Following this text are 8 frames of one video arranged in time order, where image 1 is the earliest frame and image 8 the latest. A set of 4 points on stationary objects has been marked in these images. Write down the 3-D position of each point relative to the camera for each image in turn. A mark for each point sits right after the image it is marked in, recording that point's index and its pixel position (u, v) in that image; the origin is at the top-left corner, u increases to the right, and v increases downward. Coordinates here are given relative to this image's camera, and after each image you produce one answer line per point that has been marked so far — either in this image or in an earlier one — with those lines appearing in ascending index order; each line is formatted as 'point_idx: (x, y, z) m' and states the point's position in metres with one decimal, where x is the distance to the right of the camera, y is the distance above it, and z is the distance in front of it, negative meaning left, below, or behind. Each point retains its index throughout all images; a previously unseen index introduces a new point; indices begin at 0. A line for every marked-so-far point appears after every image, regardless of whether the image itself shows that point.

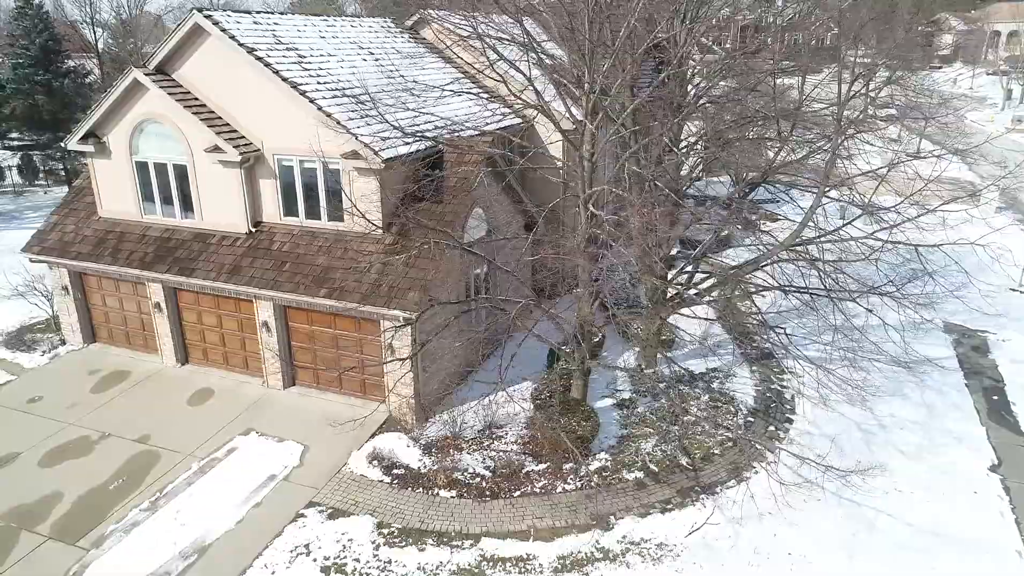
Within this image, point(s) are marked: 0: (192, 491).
0: (-5.5, -3.5, +10.9) m
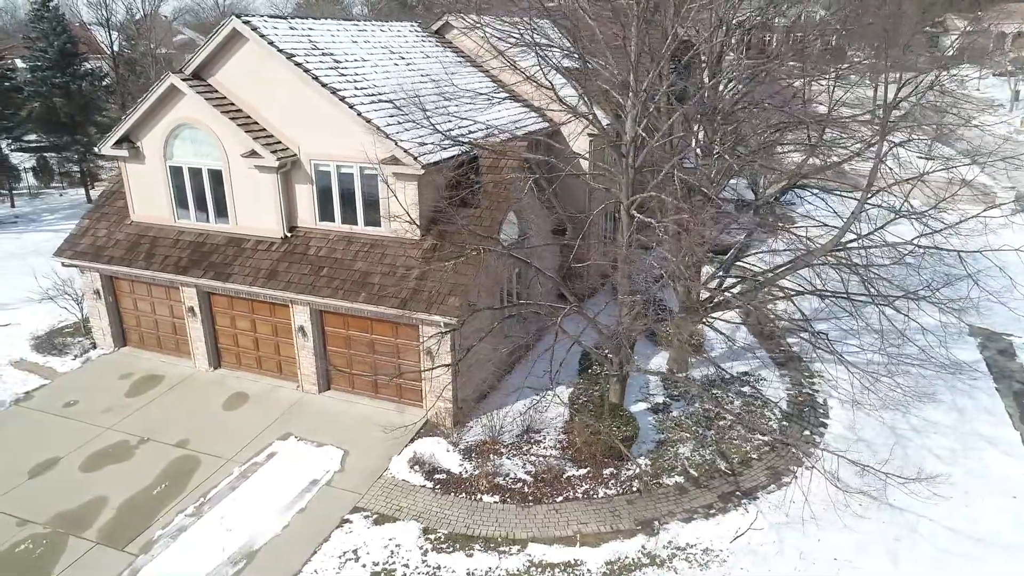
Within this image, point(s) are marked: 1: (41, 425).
0: (-4.7, -3.6, +10.9) m
1: (-9.4, -2.8, +12.8) m
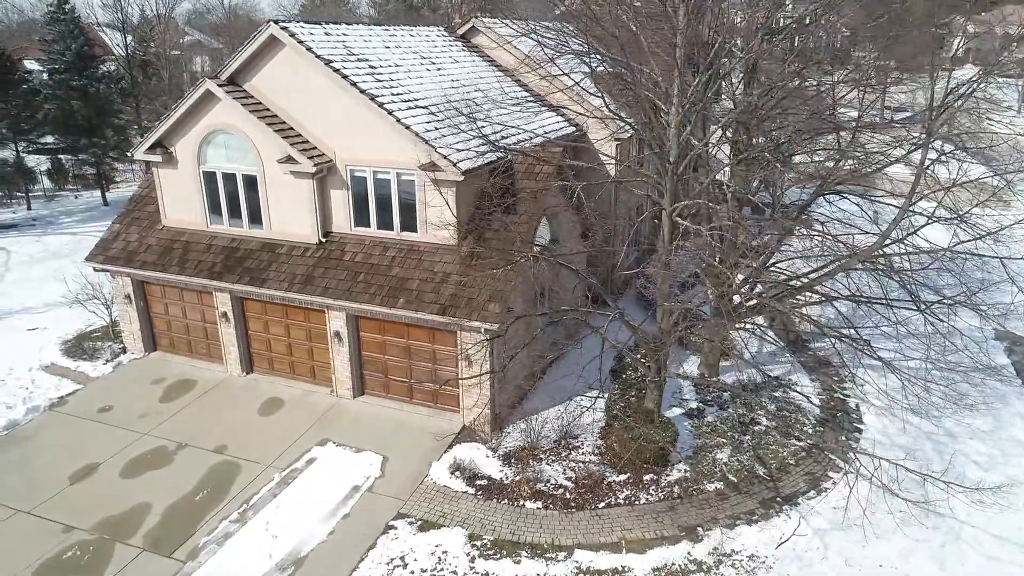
0: (-4.0, -3.7, +11.0) m
1: (-8.7, -2.9, +12.8) m
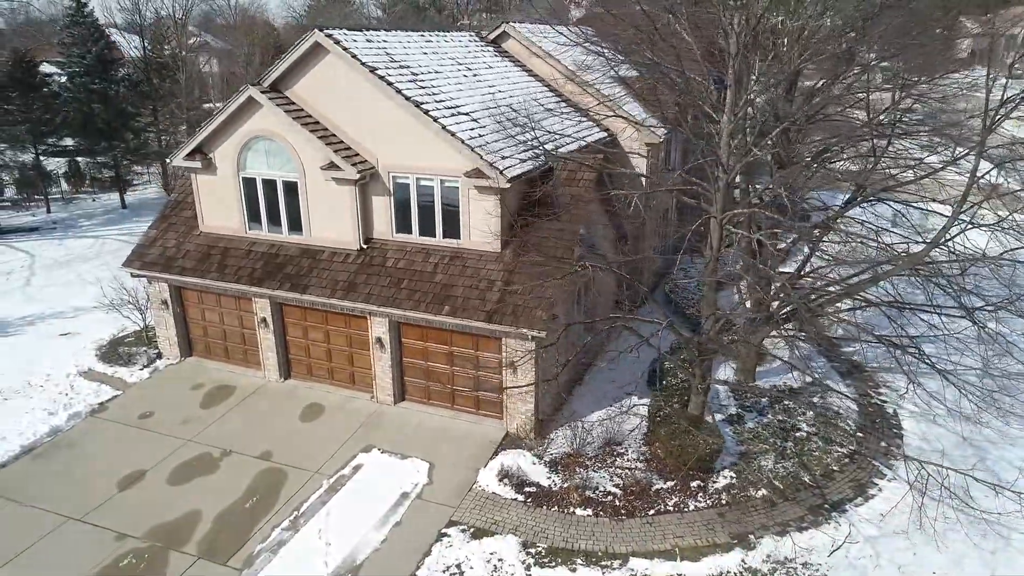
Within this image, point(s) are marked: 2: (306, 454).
0: (-3.1, -3.8, +11.0) m
1: (-7.9, -3.0, +12.8) m
2: (-4.0, -3.2, +12.3) m
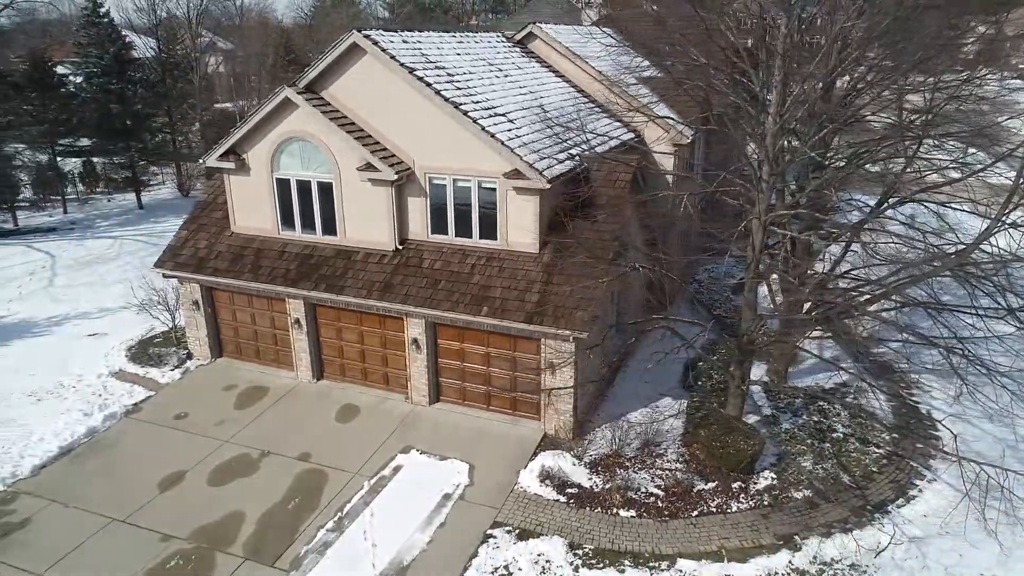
0: (-2.4, -3.8, +11.0) m
1: (-7.1, -3.0, +12.8) m
2: (-3.2, -3.2, +12.3) m
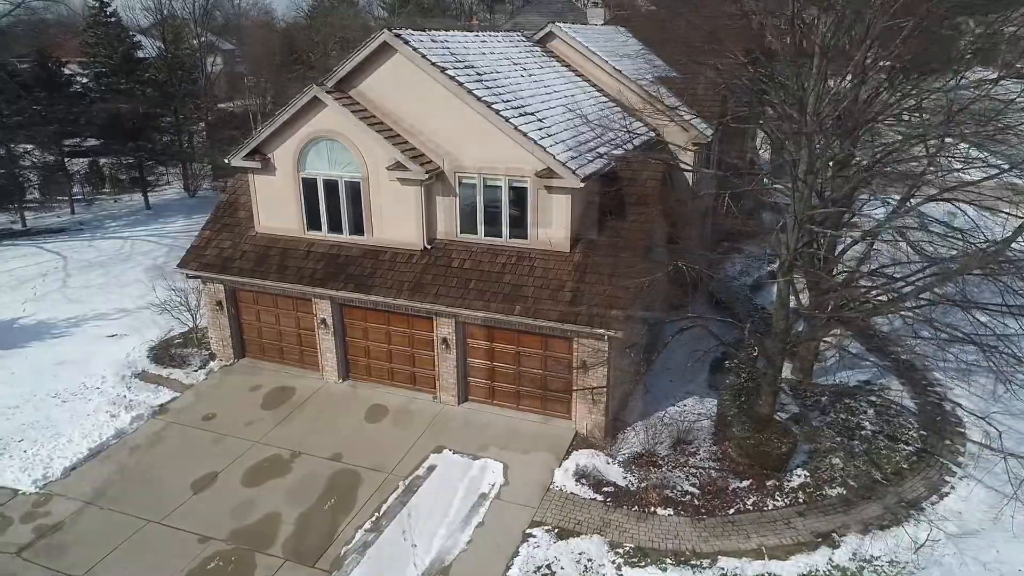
0: (-1.8, -3.8, +10.9) m
1: (-6.5, -3.0, +12.8) m
2: (-2.6, -3.2, +12.3) m
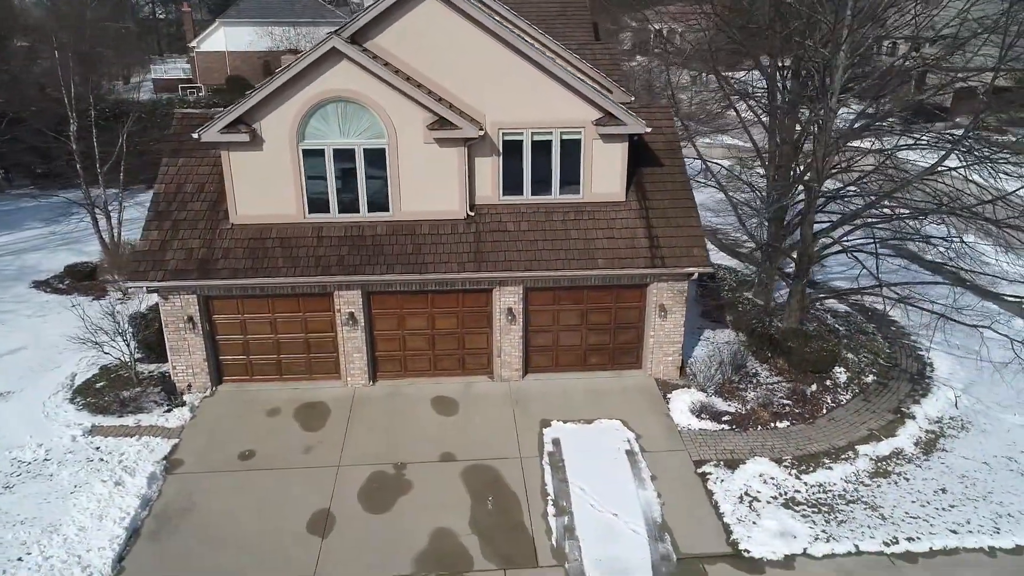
0: (-0.1, -3.4, +10.4) m
1: (-5.1, -3.0, +11.2) m
2: (-1.2, -2.9, +11.5) m
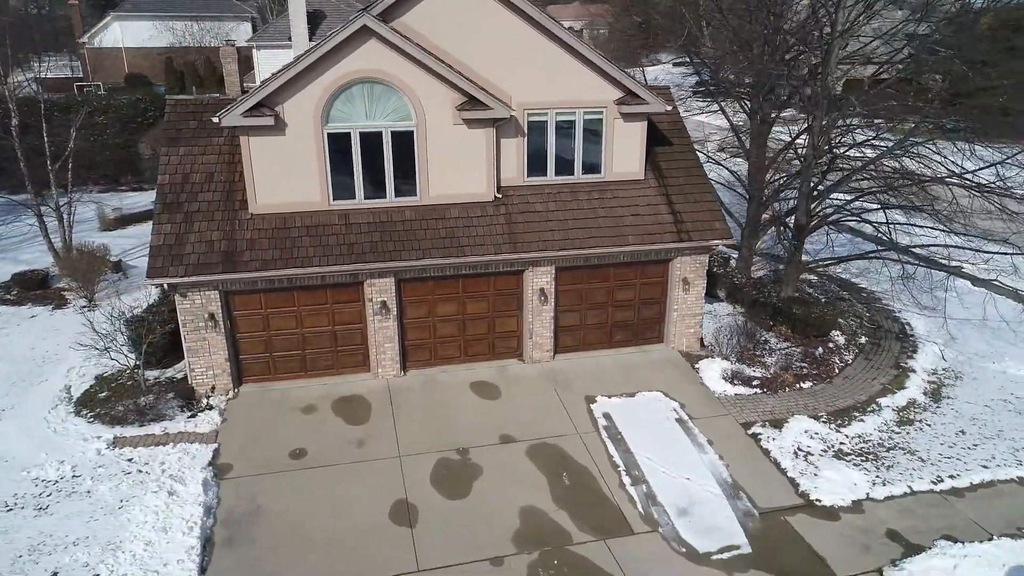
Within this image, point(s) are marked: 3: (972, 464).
0: (+1.1, -3.0, +10.4) m
1: (-4.0, -2.8, +10.6) m
2: (-0.2, -2.5, +11.4) m
3: (+7.8, -3.0, +10.9) m
